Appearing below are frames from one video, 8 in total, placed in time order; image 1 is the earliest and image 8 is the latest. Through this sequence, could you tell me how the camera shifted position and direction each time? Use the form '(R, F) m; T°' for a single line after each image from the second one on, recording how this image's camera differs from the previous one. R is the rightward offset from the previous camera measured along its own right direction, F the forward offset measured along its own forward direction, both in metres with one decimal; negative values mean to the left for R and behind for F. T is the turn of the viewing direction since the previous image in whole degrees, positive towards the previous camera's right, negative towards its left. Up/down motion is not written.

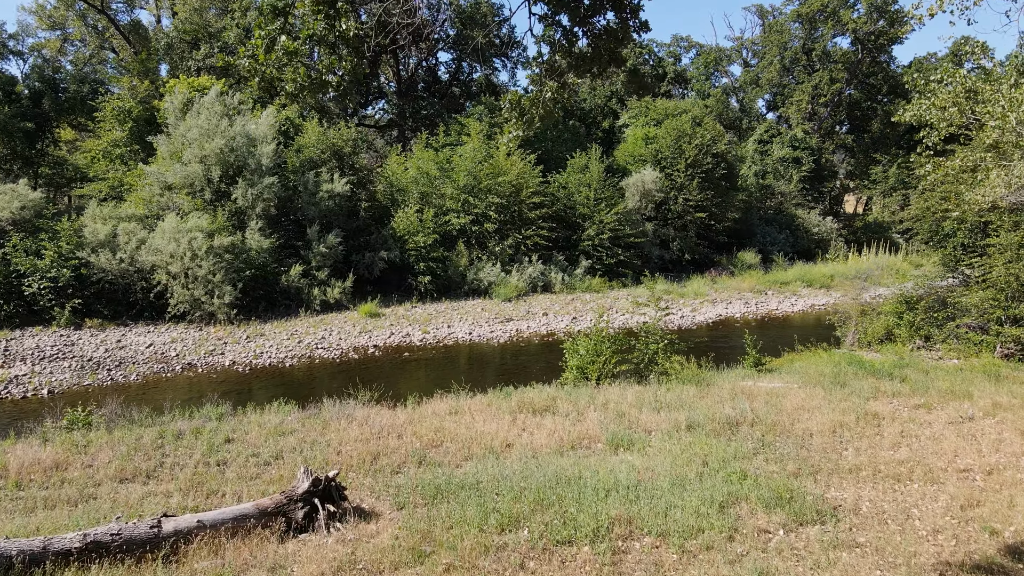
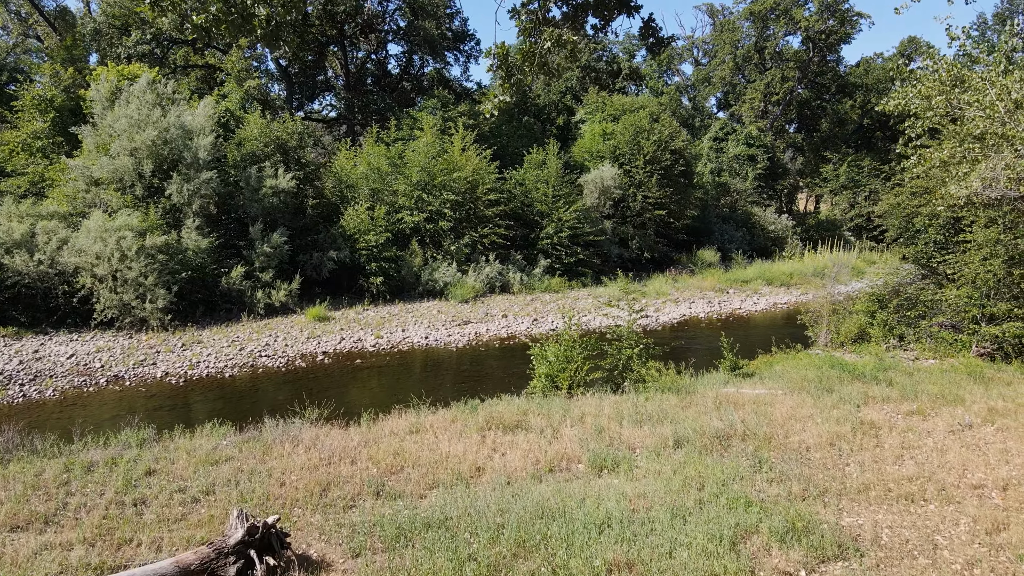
(-0.1, +0.8) m; +4°
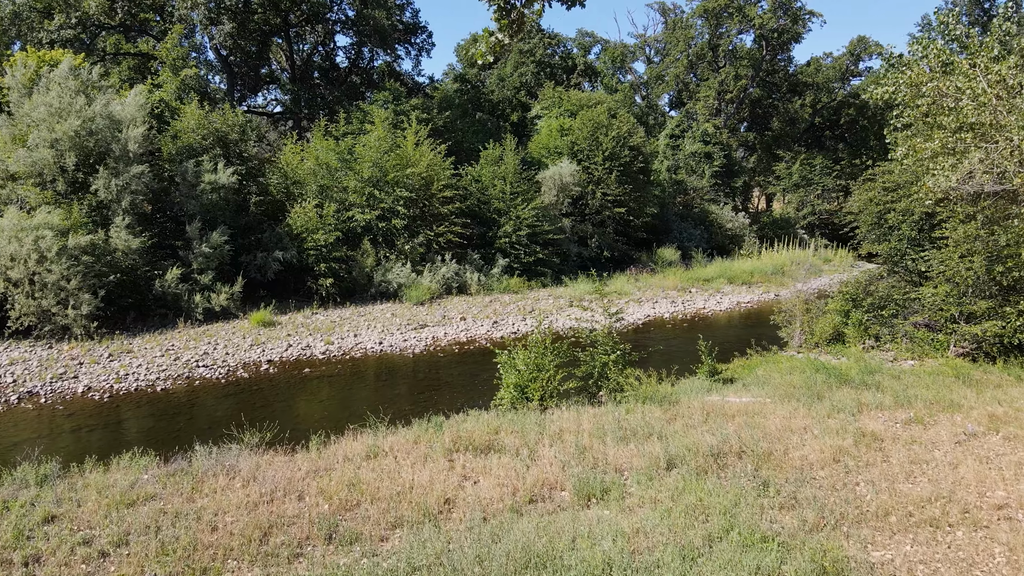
(-0.2, +0.8) m; +4°
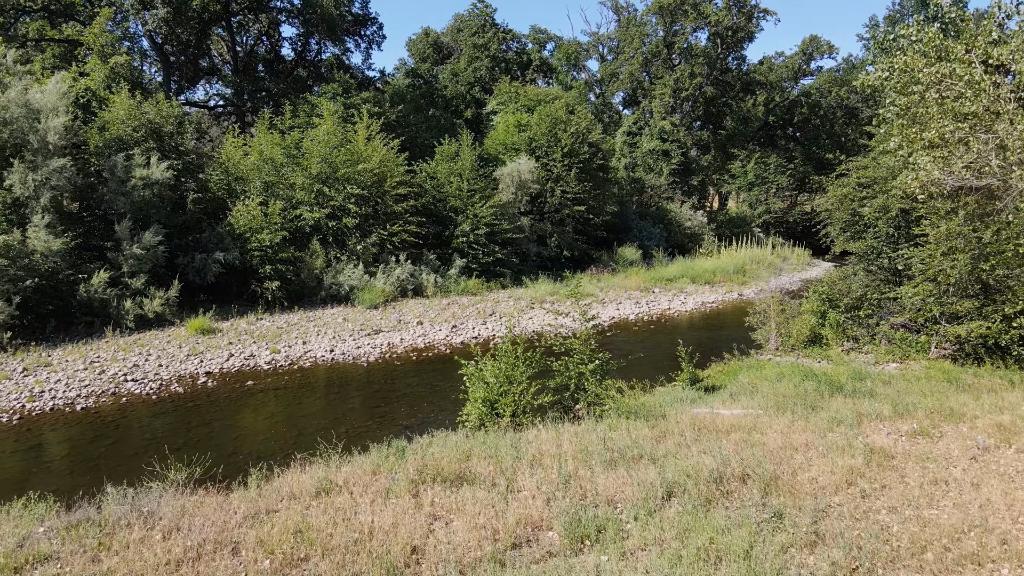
(-0.2, +0.9) m; +4°
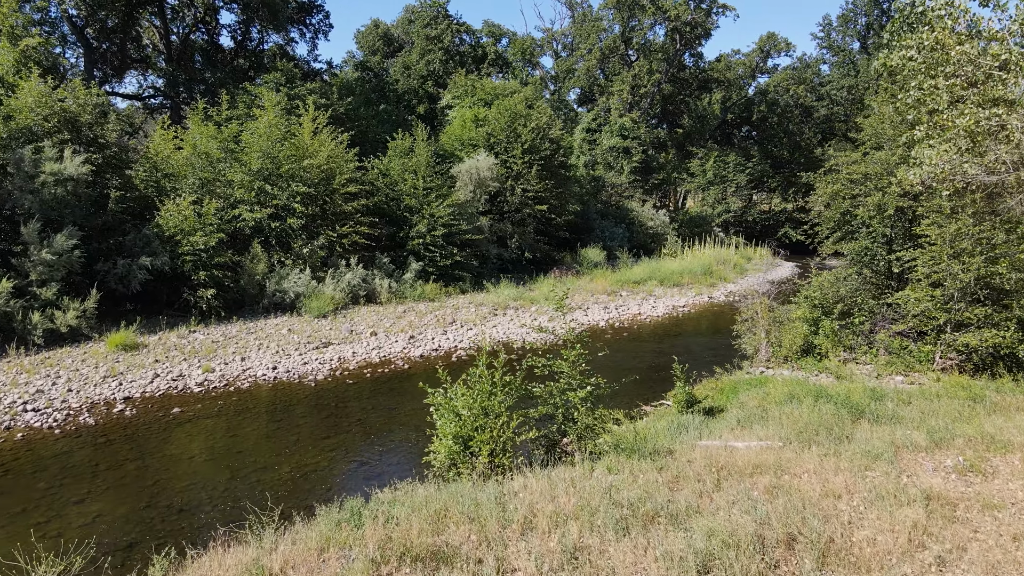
(-0.2, +1.3) m; +4°
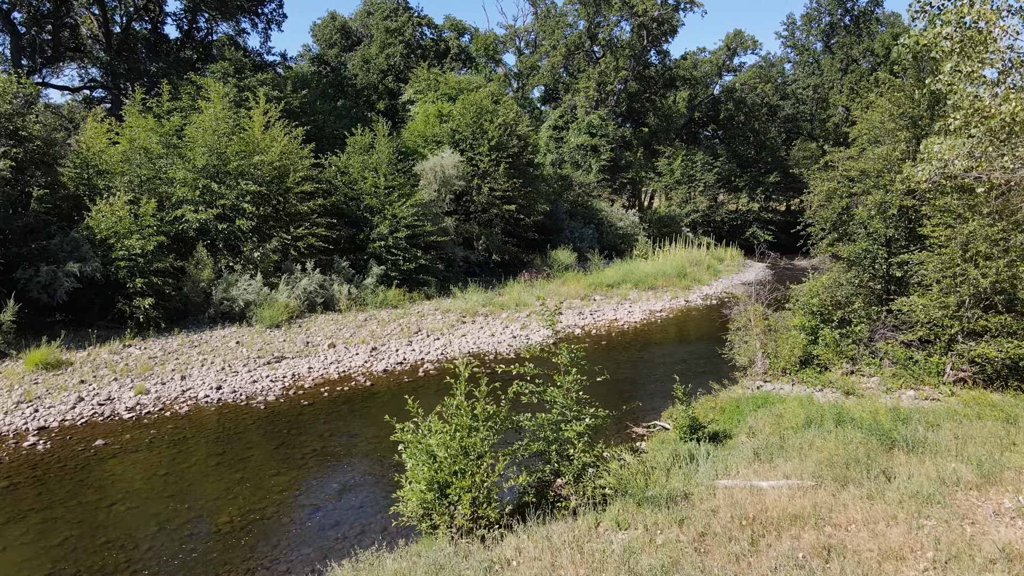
(-0.2, +1.1) m; +3°
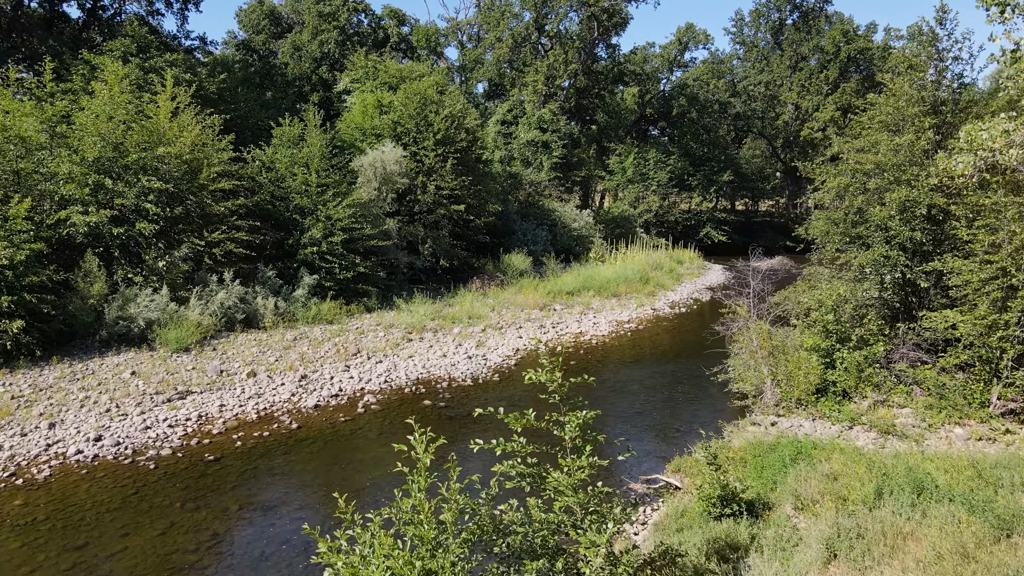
(-0.2, +1.9) m; +5°
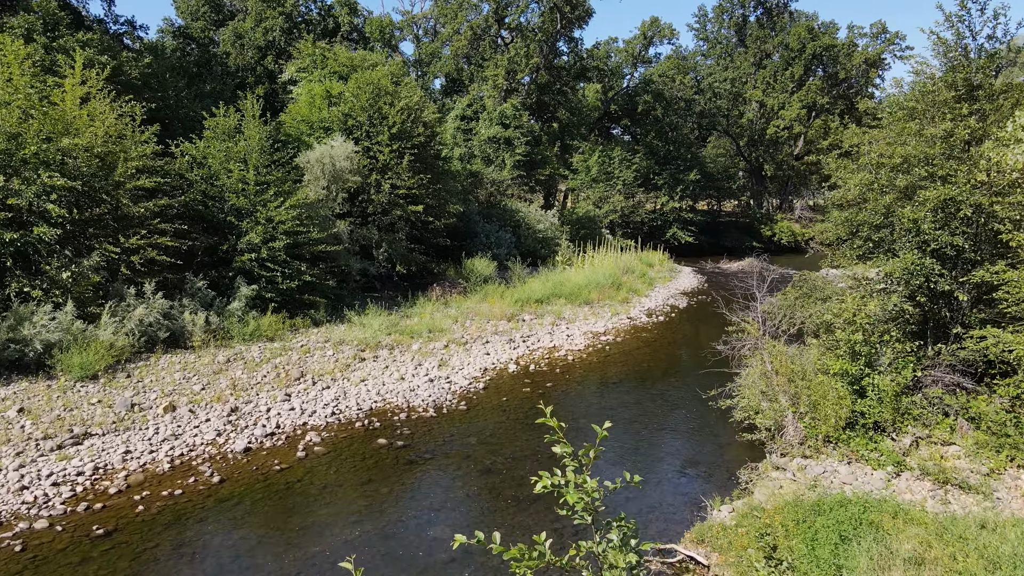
(-0.1, +1.5) m; +3°
